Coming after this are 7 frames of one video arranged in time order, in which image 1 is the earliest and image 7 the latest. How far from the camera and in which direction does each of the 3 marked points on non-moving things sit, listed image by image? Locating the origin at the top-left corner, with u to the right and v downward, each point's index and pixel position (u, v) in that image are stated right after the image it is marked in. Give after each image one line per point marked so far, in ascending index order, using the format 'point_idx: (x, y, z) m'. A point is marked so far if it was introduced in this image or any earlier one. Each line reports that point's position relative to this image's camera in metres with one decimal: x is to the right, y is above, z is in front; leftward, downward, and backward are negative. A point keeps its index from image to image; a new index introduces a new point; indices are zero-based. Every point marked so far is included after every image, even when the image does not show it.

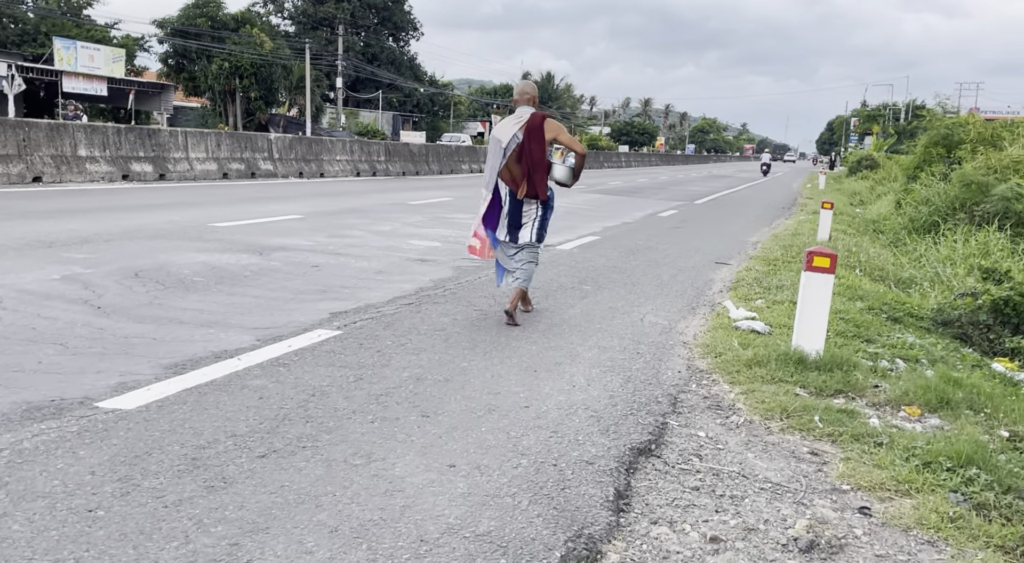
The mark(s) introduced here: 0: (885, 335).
0: (+2.7, -0.4, +7.7) m
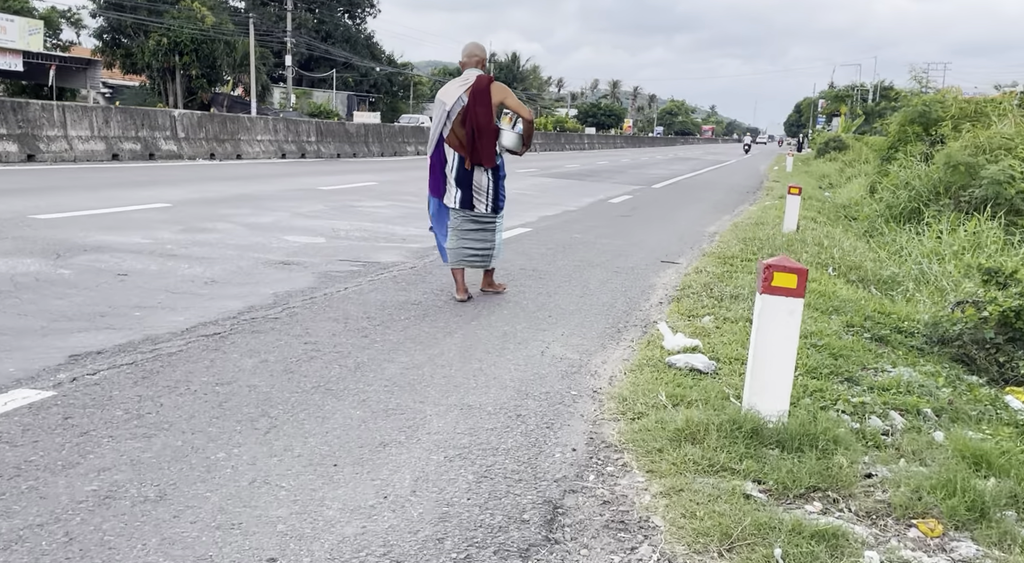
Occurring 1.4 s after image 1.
0: (+1.9, -0.5, +5.7) m
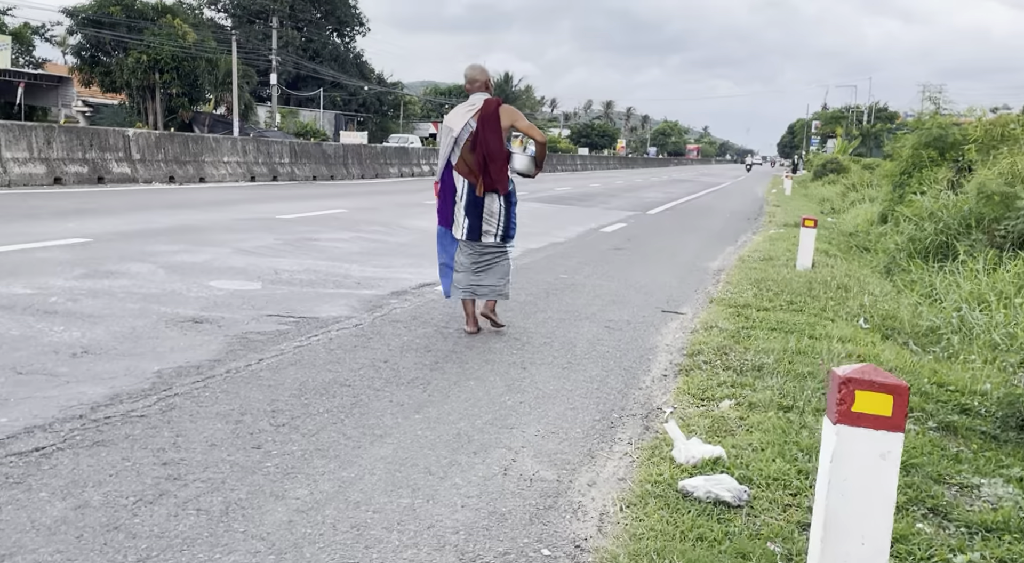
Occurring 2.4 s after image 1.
0: (+1.8, -0.8, +4.2) m
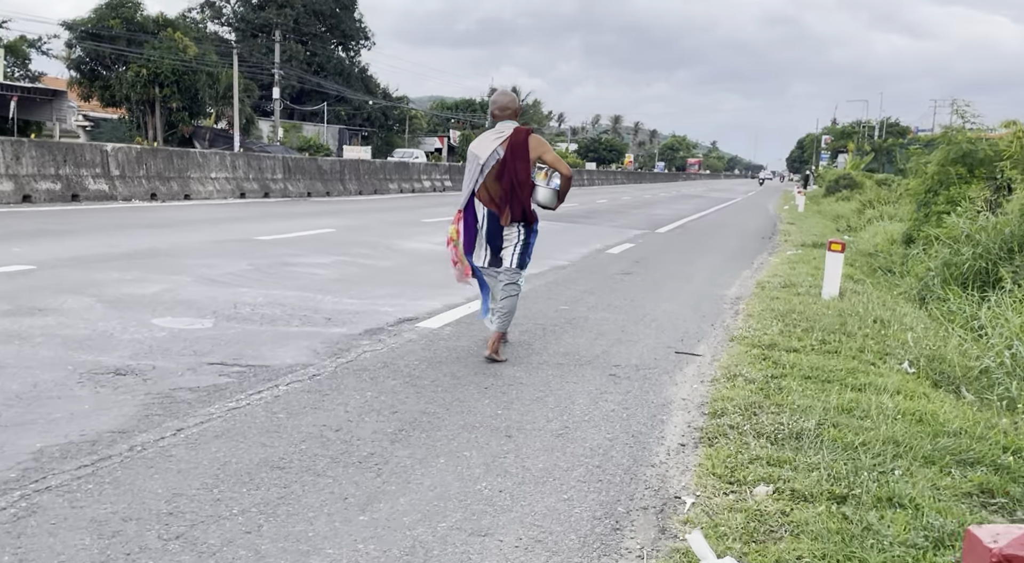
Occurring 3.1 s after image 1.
0: (+1.7, -1.0, +3.1) m
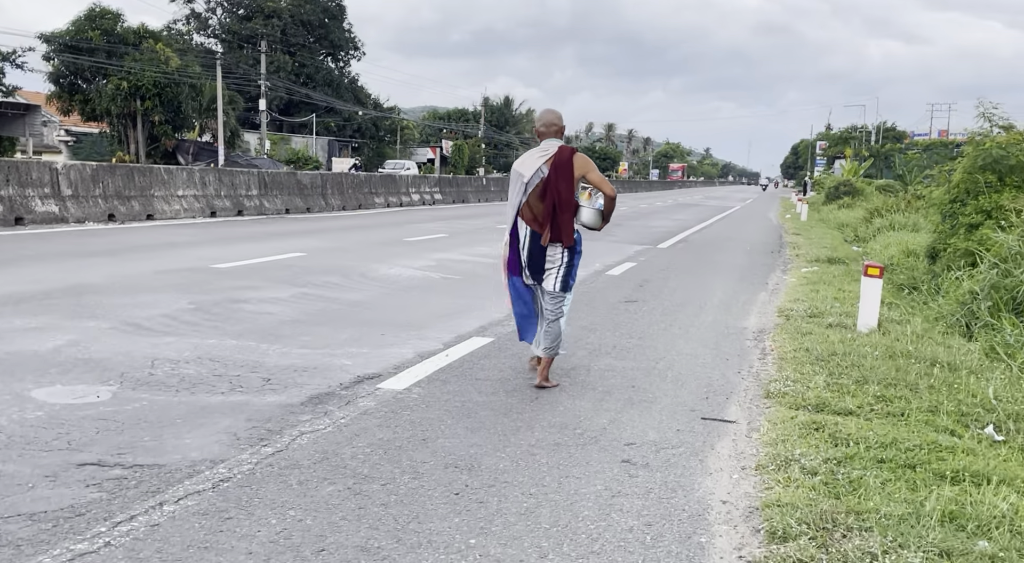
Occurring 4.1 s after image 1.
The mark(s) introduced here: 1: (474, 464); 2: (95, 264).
0: (+1.6, -1.2, +1.7) m
1: (-0.2, -0.8, +4.5) m
2: (-4.1, +0.2, +10.5) m
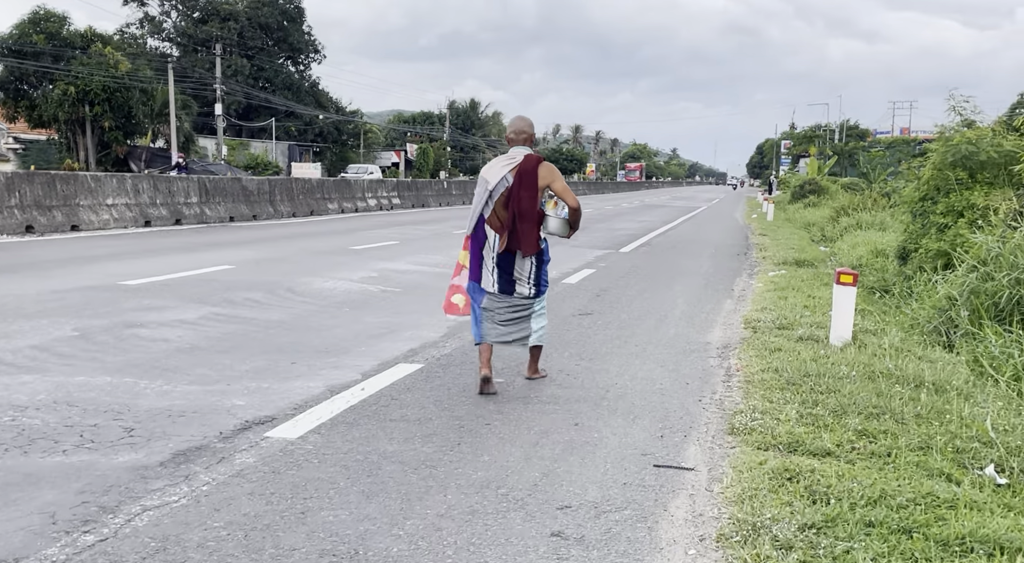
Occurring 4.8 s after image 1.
0: (+1.3, -1.3, +0.7) m
1: (-0.5, -0.9, +3.5) m
2: (-4.6, 0.0, +9.4) m
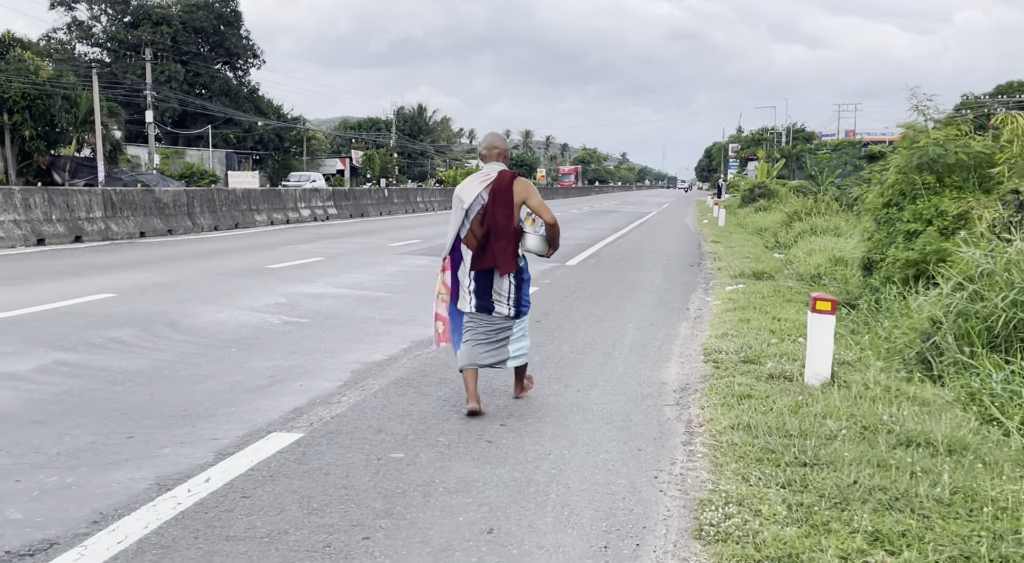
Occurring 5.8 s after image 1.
0: (+1.2, -1.5, -0.7) m
1: (-0.8, -1.1, +2.0) m
2: (-5.2, -0.3, +7.7) m
